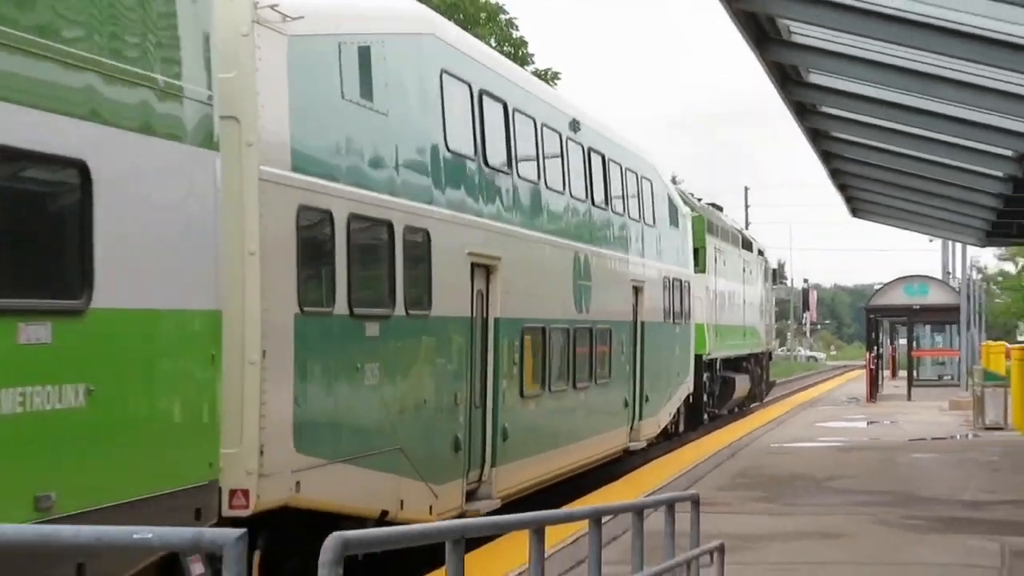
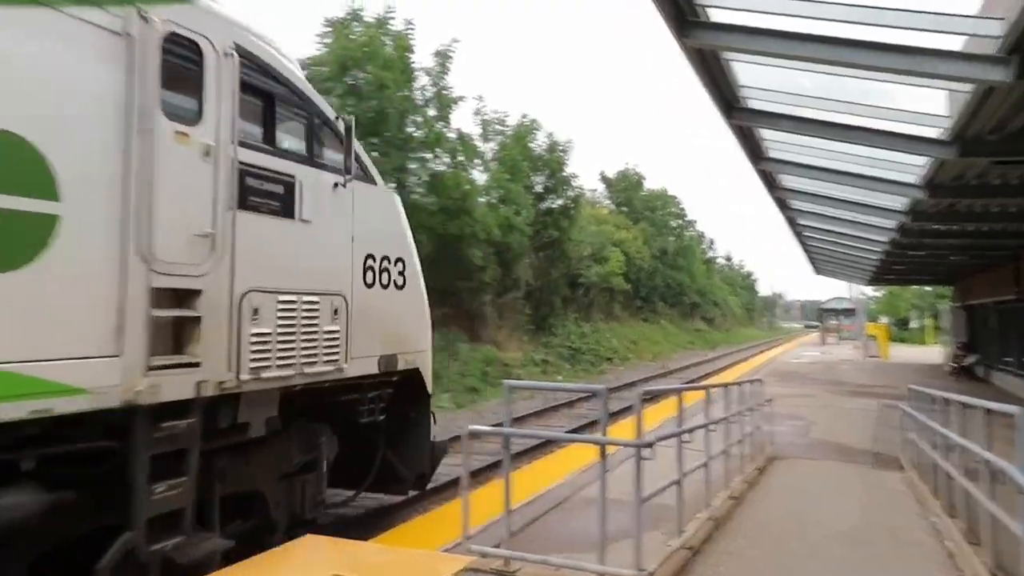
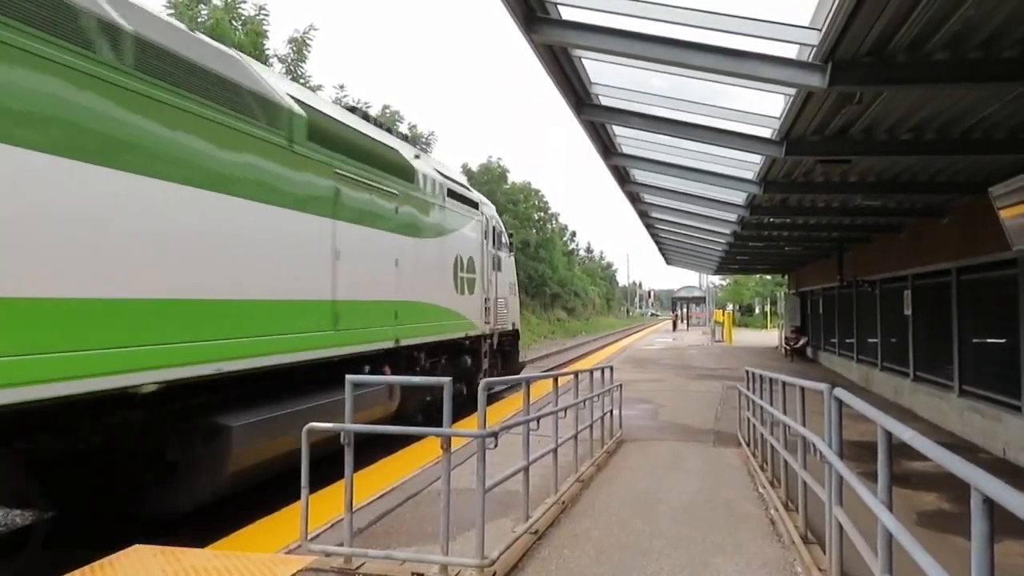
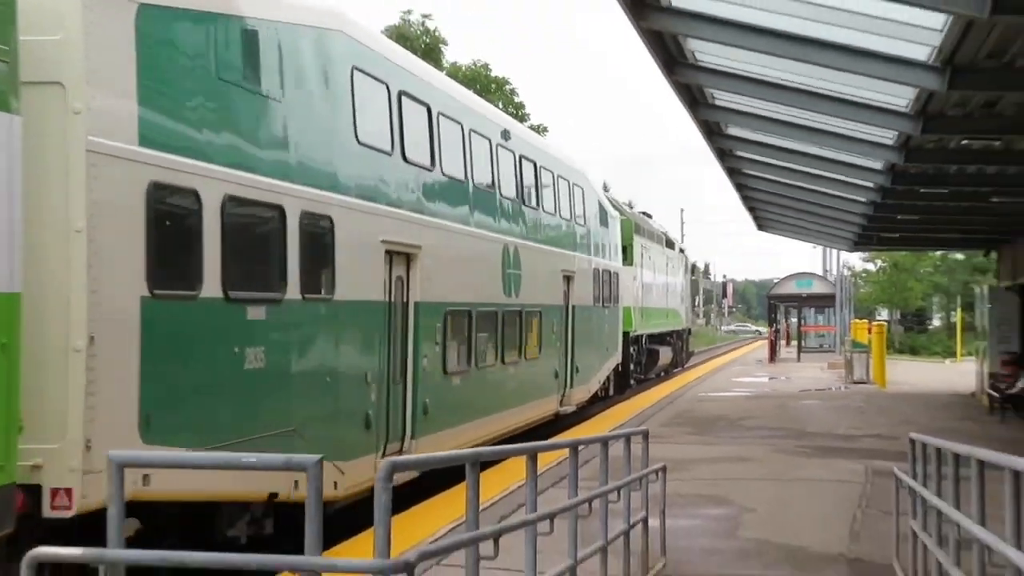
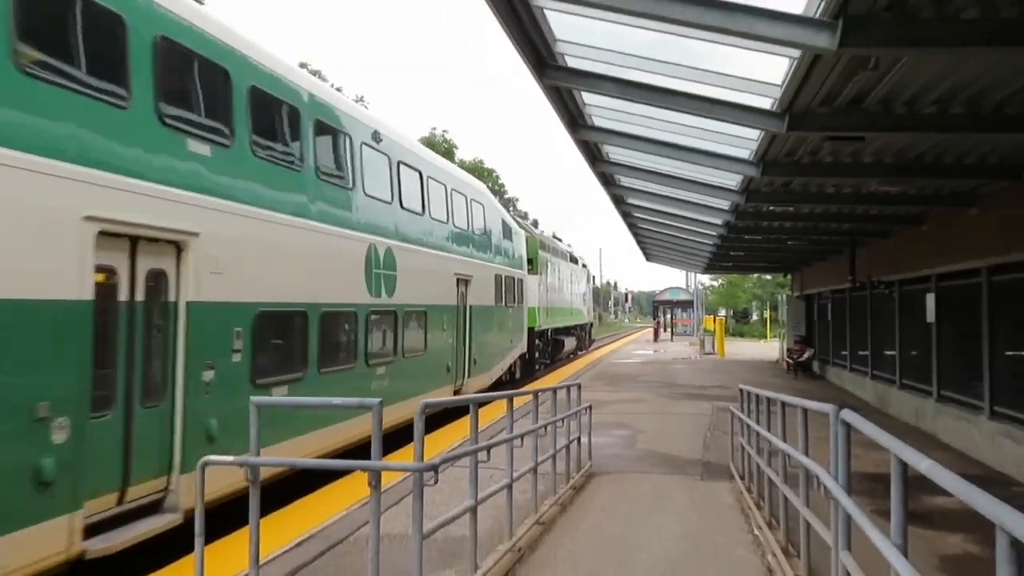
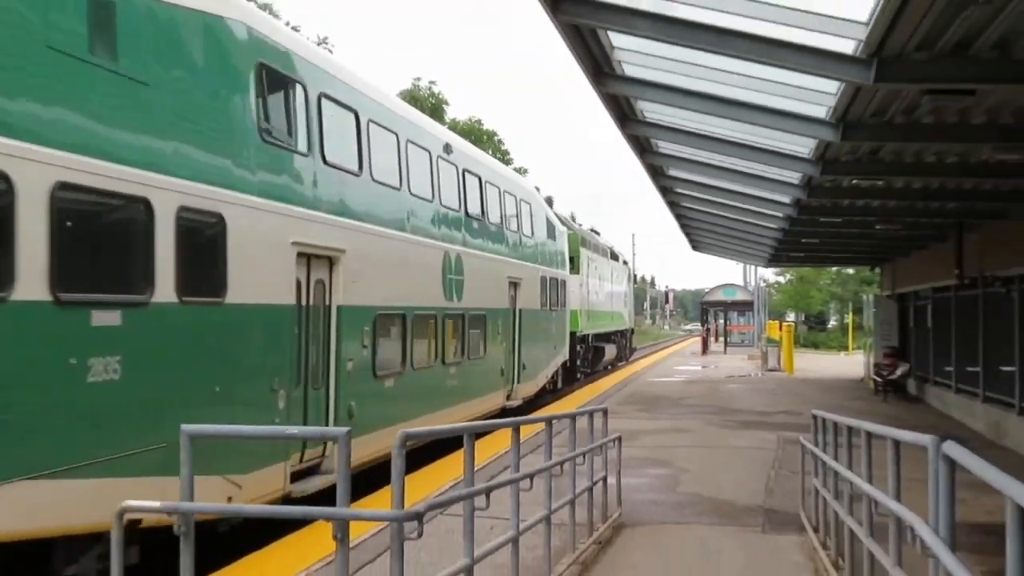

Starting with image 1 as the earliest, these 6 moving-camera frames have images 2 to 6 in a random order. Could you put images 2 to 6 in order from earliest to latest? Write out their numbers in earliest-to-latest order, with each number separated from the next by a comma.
4, 6, 5, 3, 2
